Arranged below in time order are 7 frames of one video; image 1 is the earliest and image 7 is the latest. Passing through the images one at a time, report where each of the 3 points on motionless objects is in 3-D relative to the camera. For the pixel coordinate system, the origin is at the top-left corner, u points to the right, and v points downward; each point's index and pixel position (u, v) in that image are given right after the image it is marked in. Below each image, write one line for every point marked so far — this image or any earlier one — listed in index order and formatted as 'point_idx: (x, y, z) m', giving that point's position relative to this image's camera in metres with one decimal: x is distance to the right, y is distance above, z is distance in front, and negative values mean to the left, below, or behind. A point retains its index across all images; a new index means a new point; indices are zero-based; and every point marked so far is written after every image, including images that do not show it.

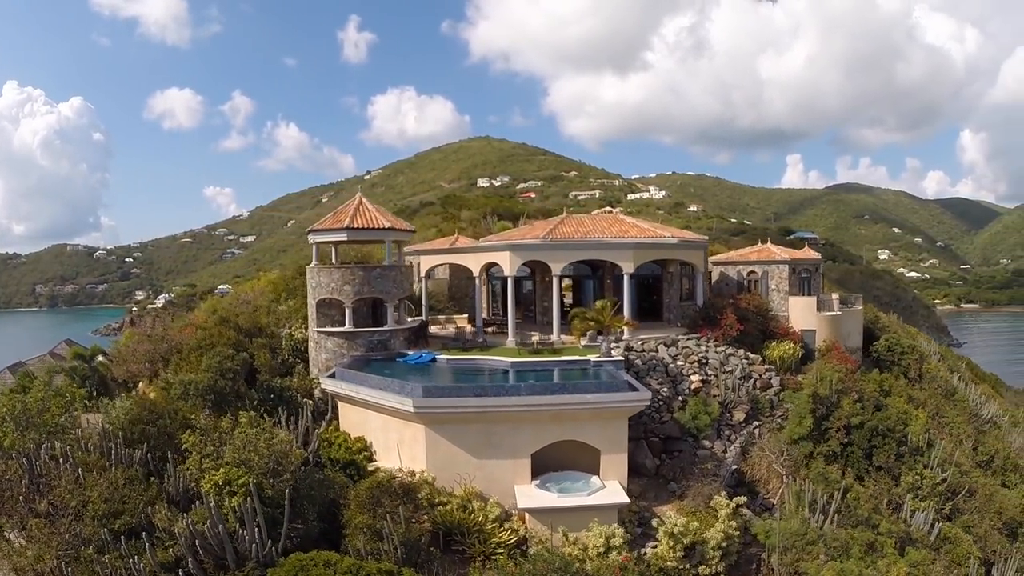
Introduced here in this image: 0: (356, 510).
0: (-2.9, -4.2, +11.5) m
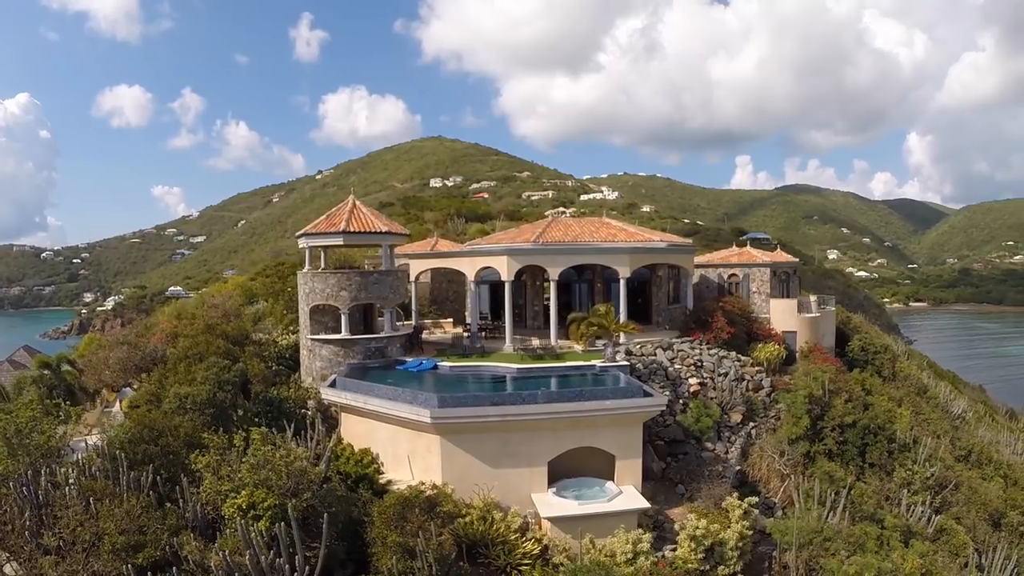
0: (-2.3, -4.4, +11.3) m
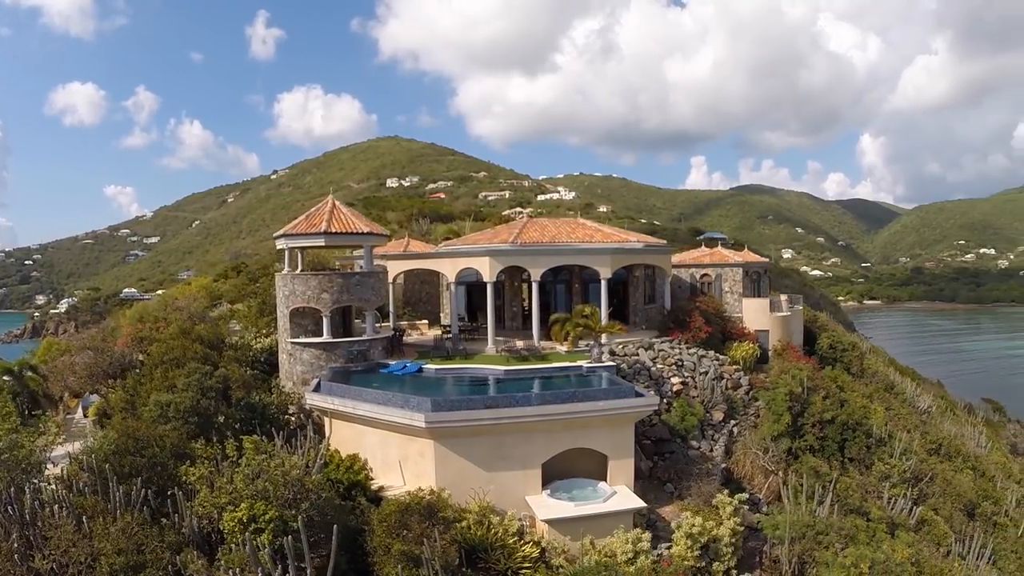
0: (-2.3, -4.5, +11.0) m
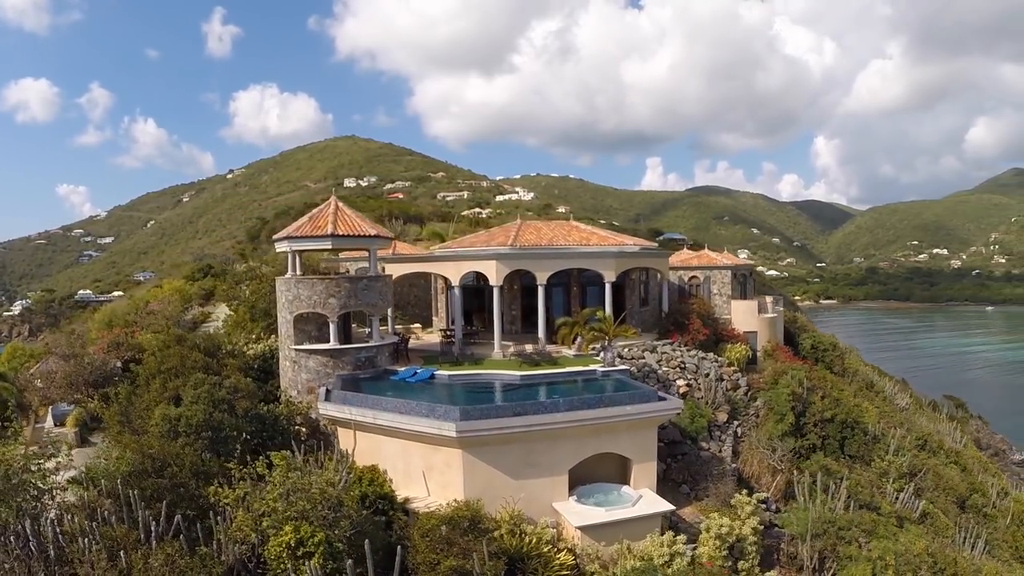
0: (-1.5, -4.6, +11.0) m
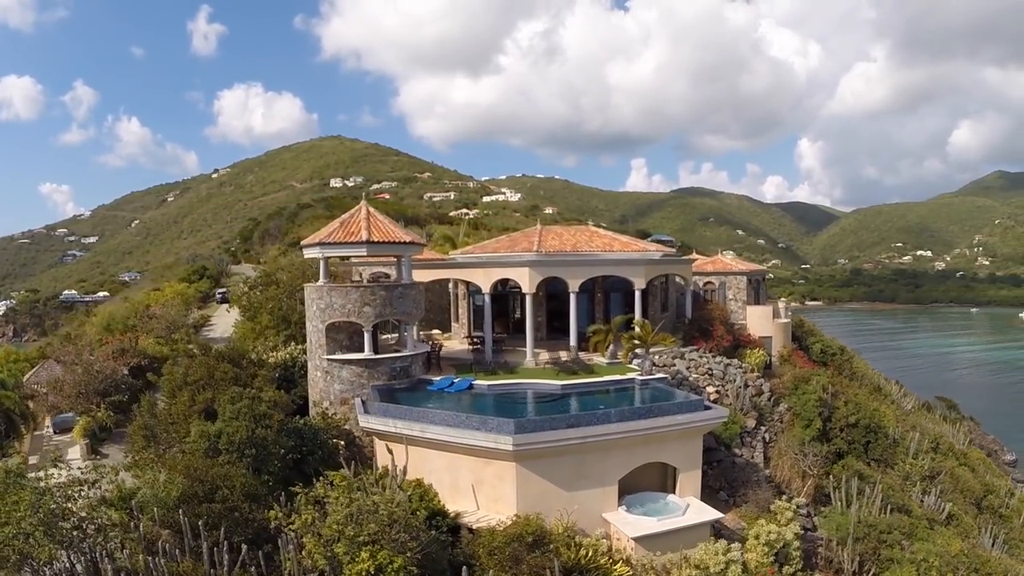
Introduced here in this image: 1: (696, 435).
0: (-0.2, -4.8, +11.2) m
1: (+4.6, -3.7, +15.3) m
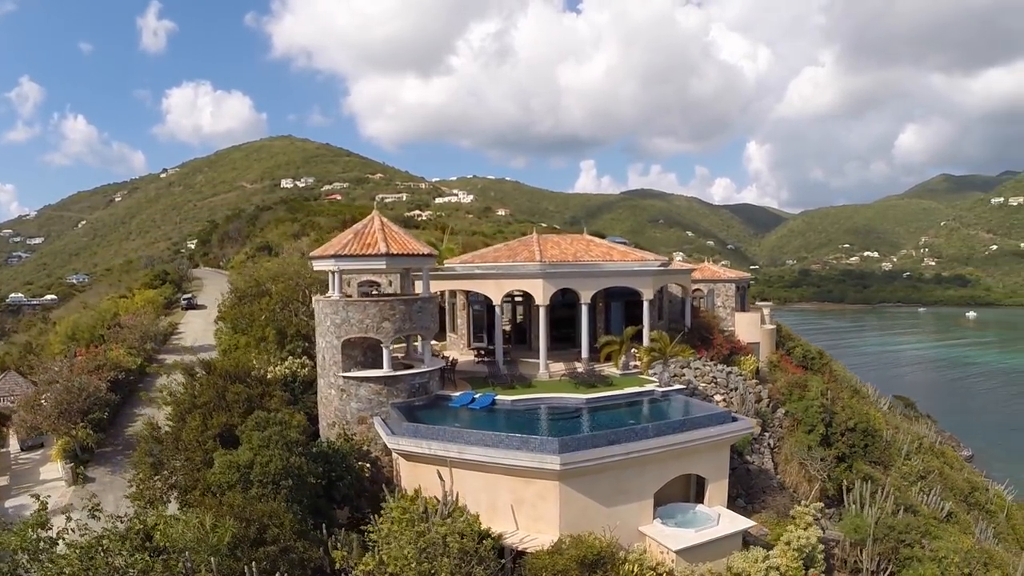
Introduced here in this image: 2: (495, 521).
0: (+0.9, -5.3, +11.6) m
1: (+5.5, -4.0, +15.9) m
2: (-0.3, -5.5, +15.4) m
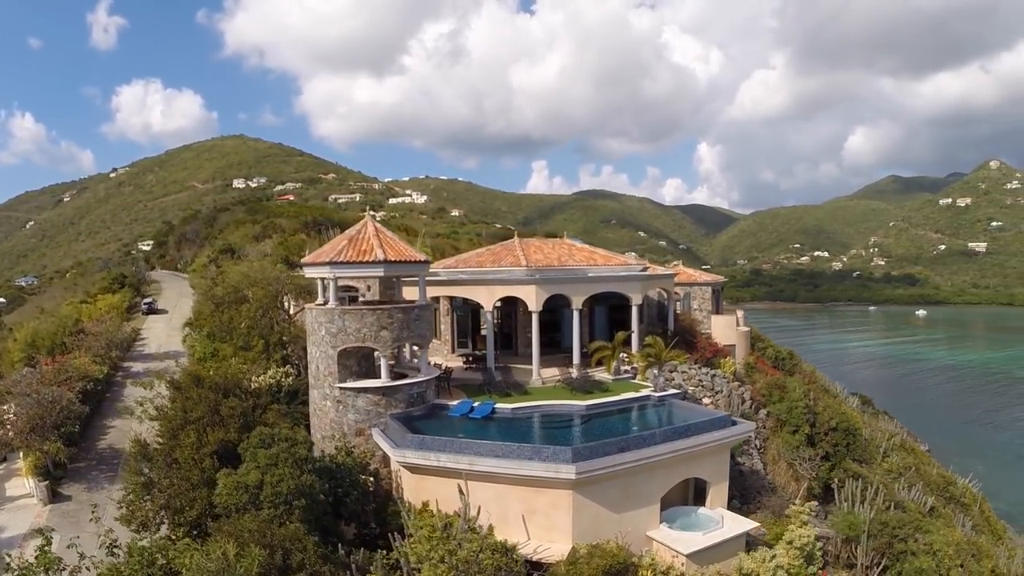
0: (+1.3, -5.5, +11.8) m
1: (+5.6, -4.2, +16.3) m
2: (-0.2, -5.8, +15.5) m
